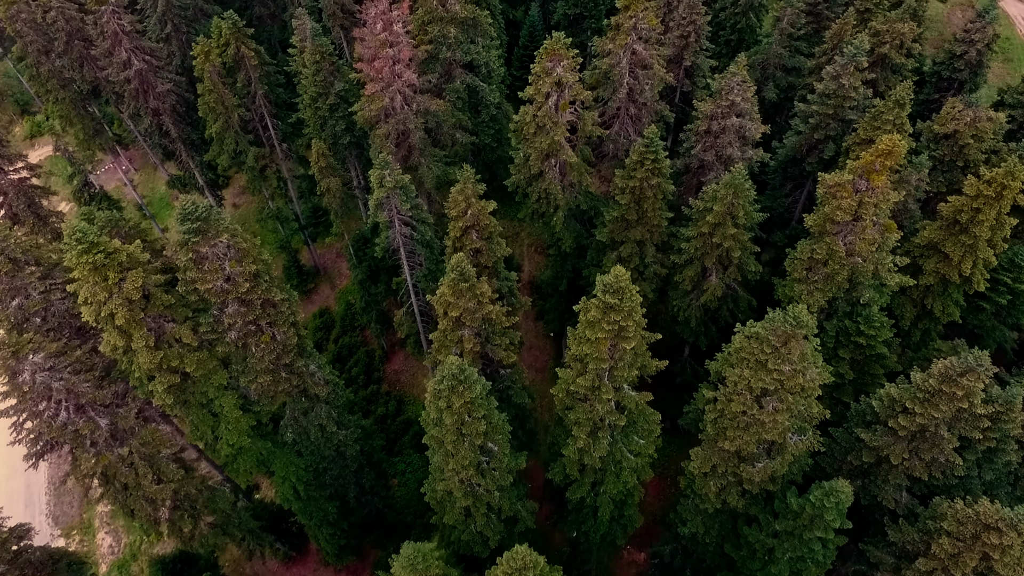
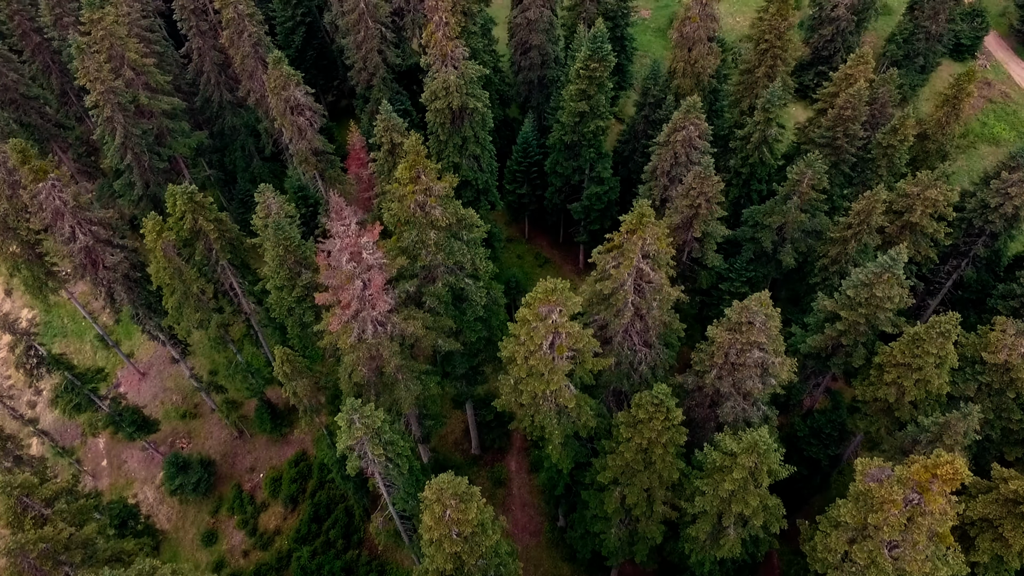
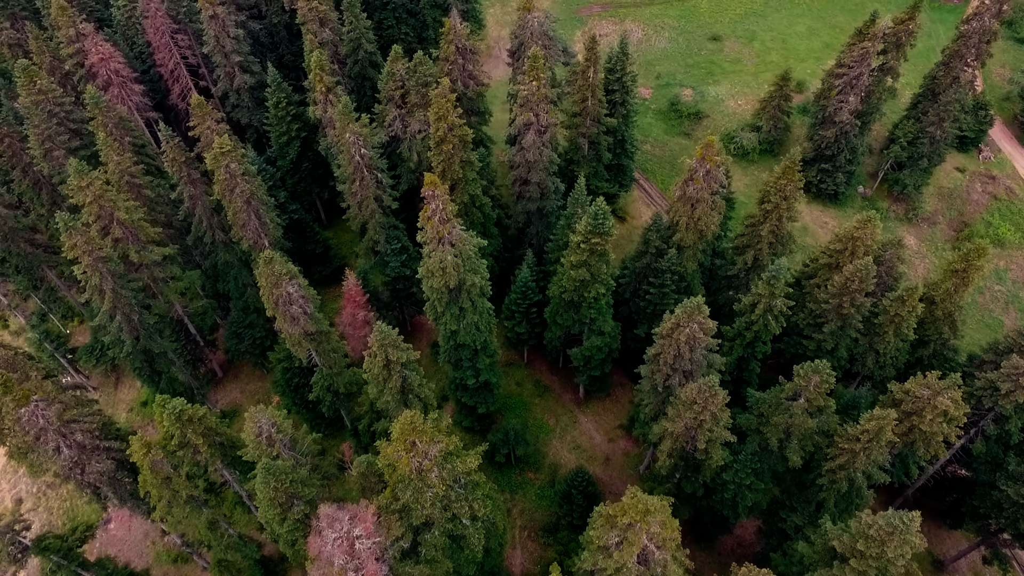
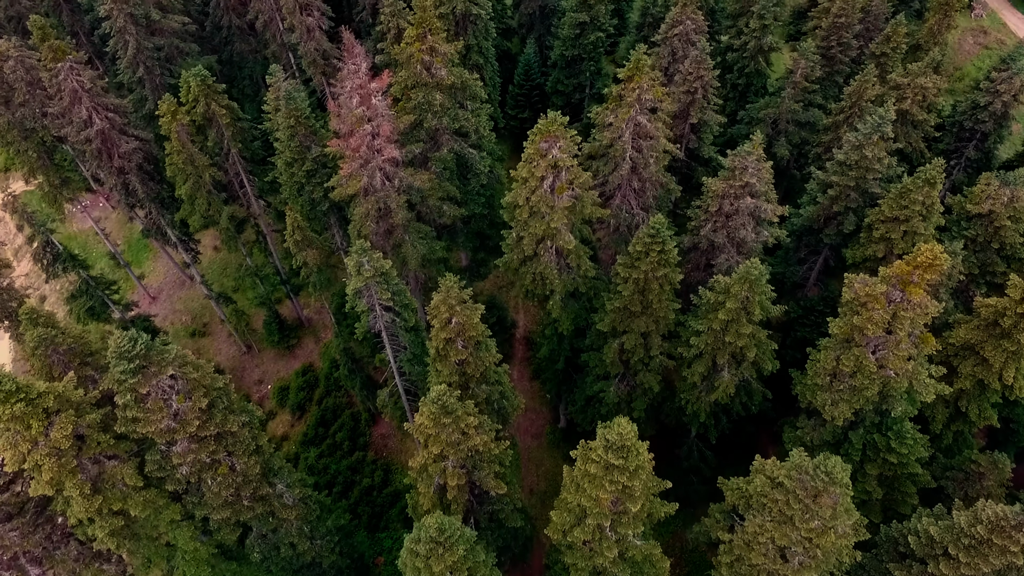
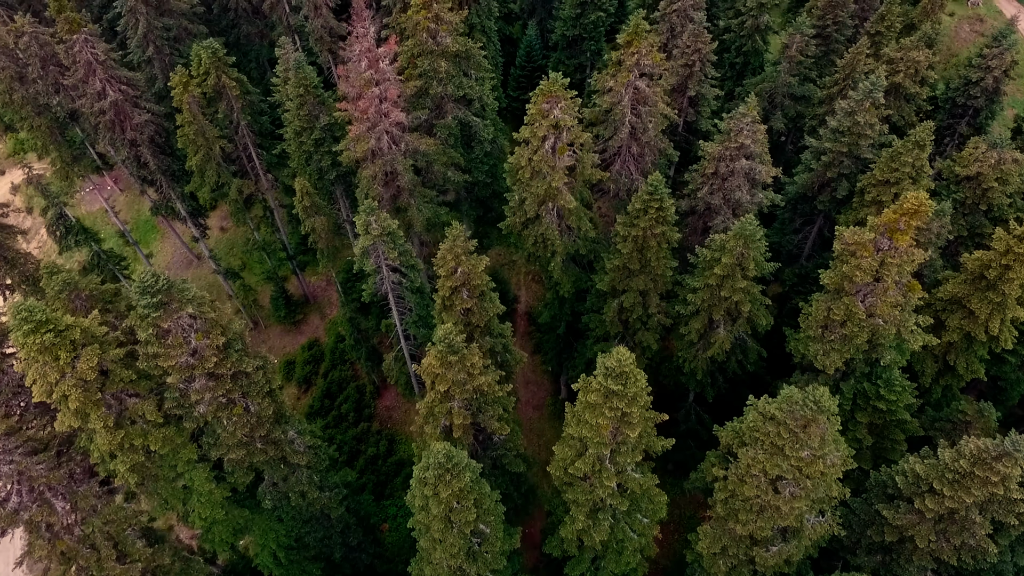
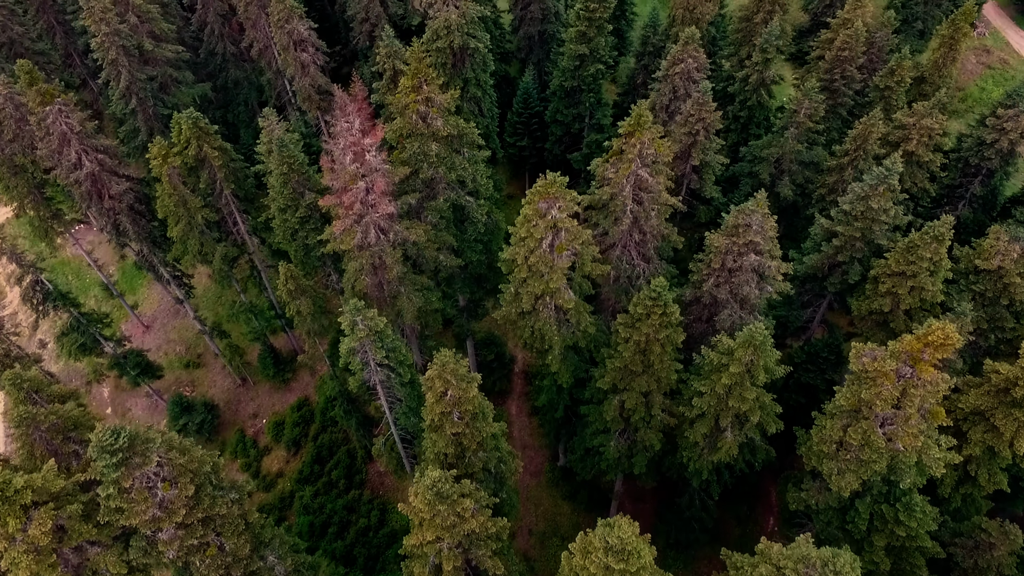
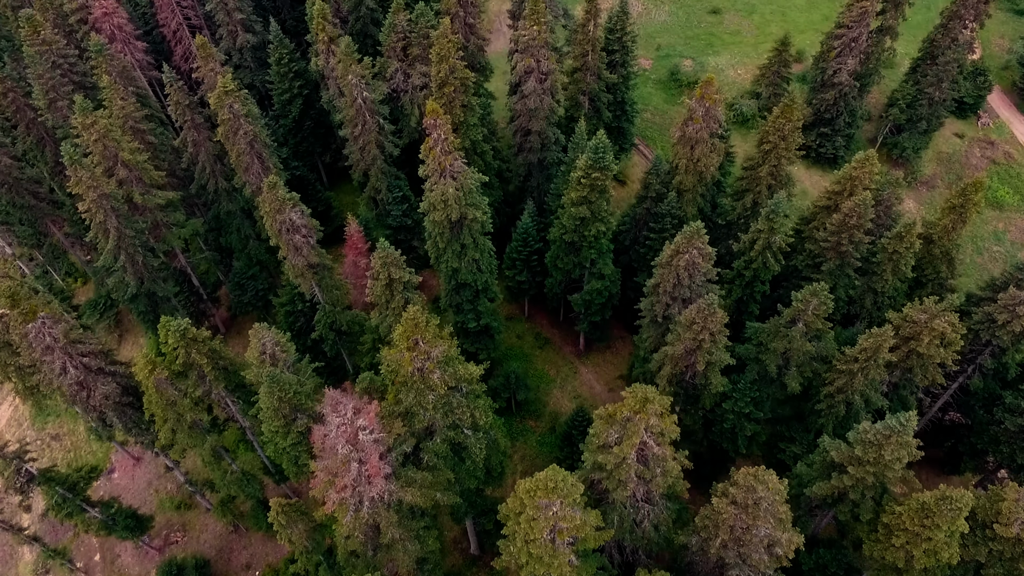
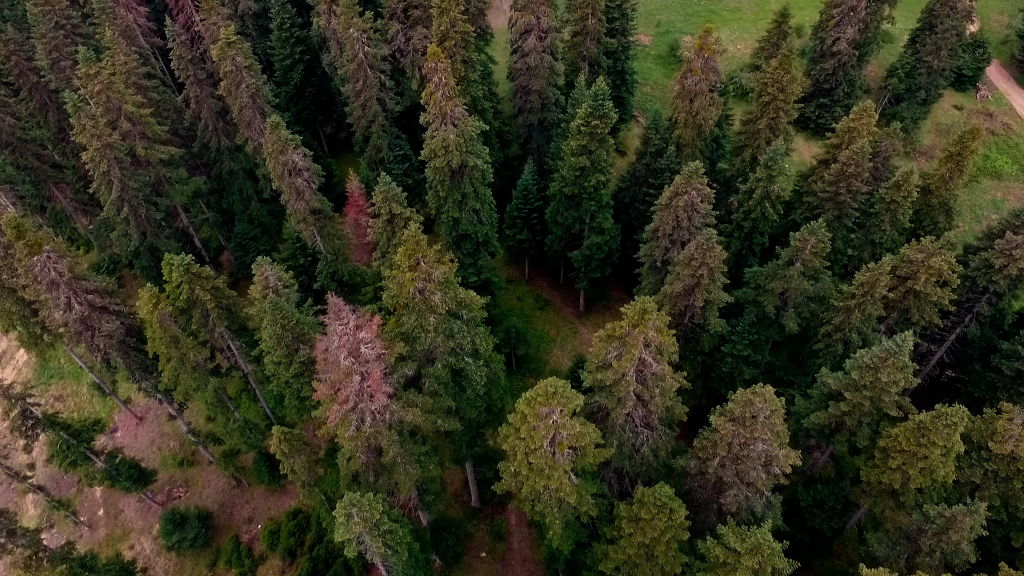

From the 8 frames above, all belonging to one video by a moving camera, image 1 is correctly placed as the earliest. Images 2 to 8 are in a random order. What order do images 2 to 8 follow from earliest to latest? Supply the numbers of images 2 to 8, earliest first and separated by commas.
5, 4, 6, 2, 8, 7, 3
